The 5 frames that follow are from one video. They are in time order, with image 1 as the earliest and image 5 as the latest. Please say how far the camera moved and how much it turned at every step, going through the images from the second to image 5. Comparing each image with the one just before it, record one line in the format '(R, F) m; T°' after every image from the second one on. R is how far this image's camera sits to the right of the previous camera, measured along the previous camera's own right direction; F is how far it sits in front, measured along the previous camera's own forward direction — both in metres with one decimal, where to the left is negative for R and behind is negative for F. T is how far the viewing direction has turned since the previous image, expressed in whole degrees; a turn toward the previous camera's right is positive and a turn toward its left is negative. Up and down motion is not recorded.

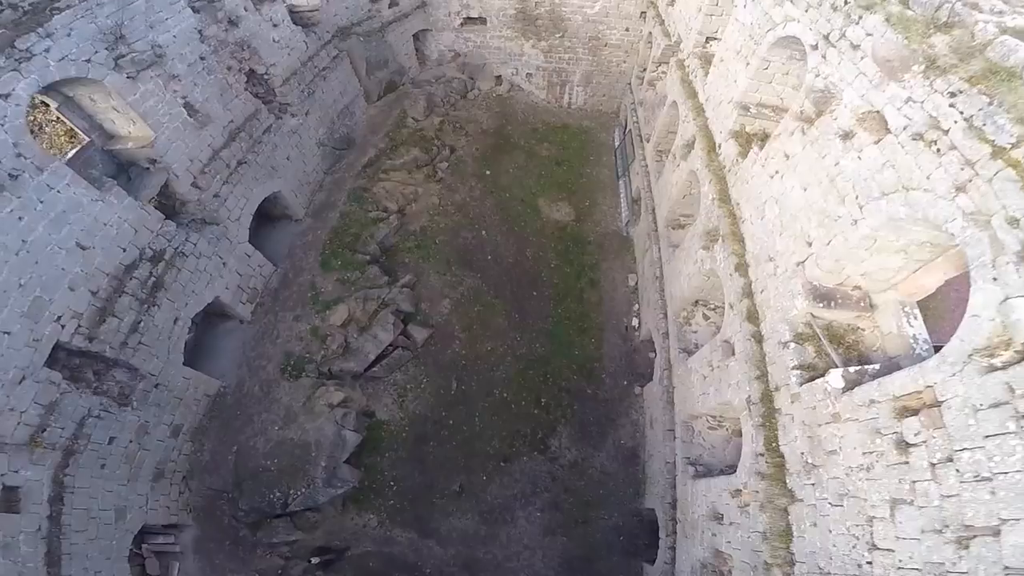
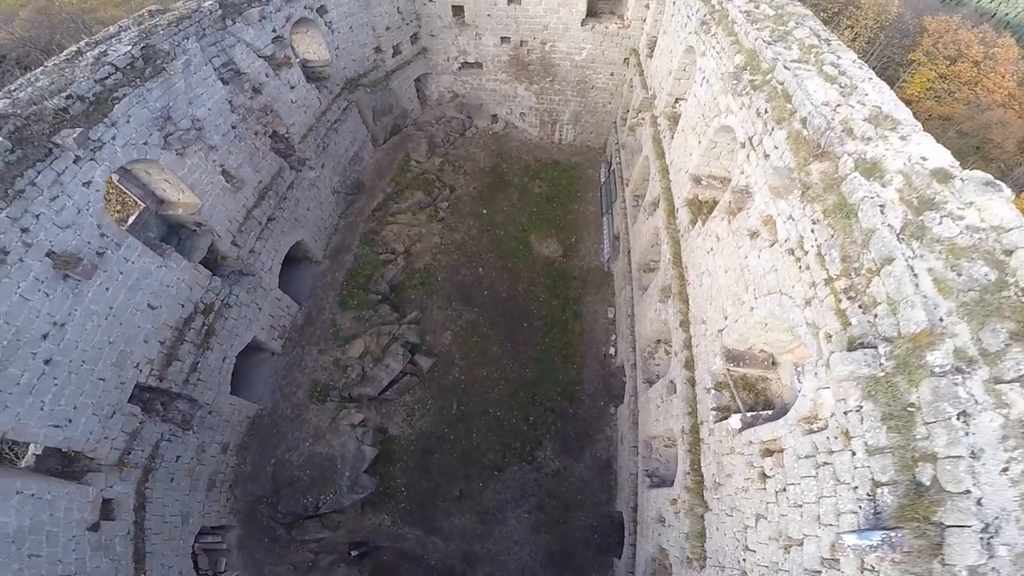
(+0.2, -1.6) m; 0°
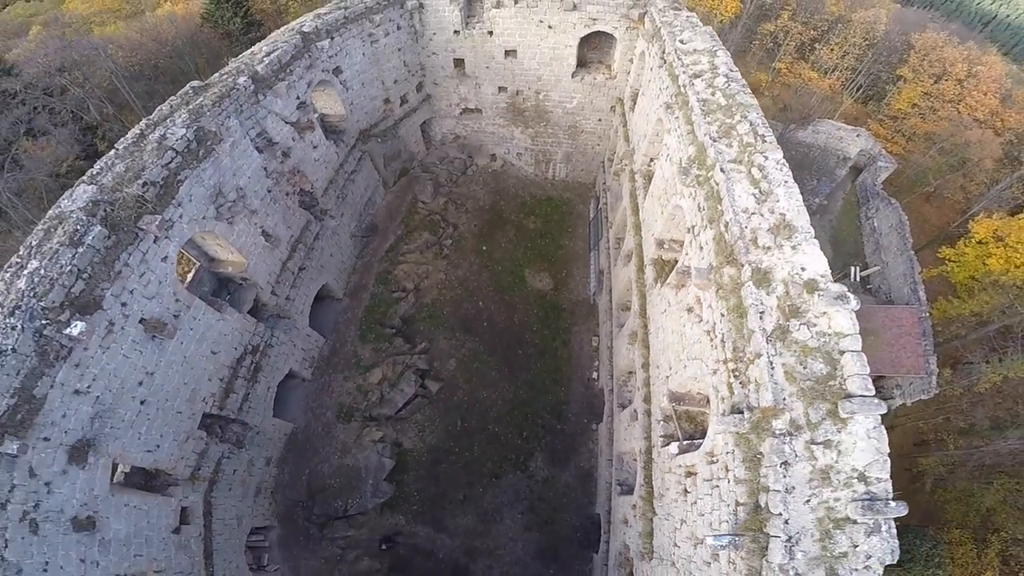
(+0.2, -1.9) m; 0°
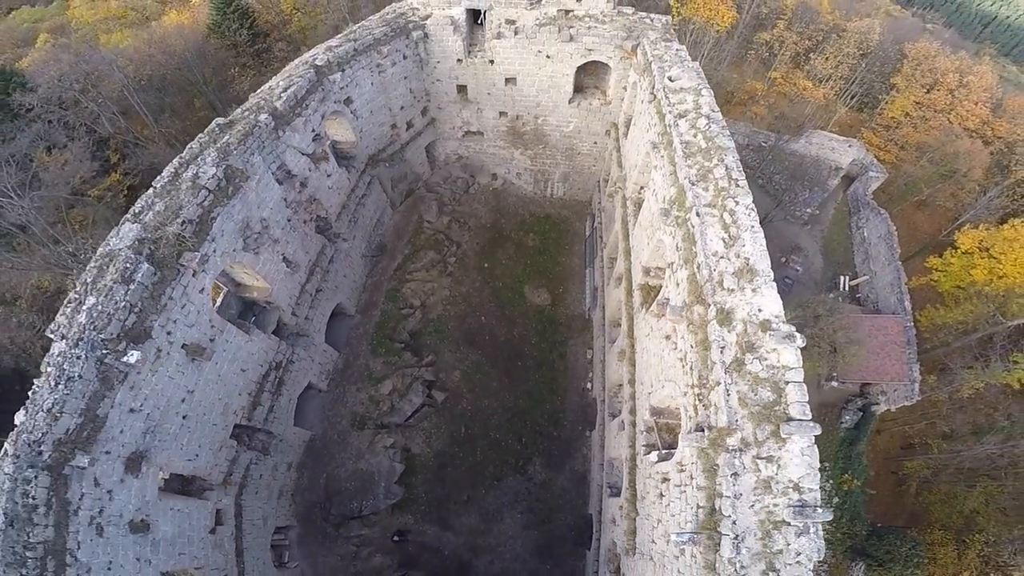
(+0.1, -1.1) m; 0°
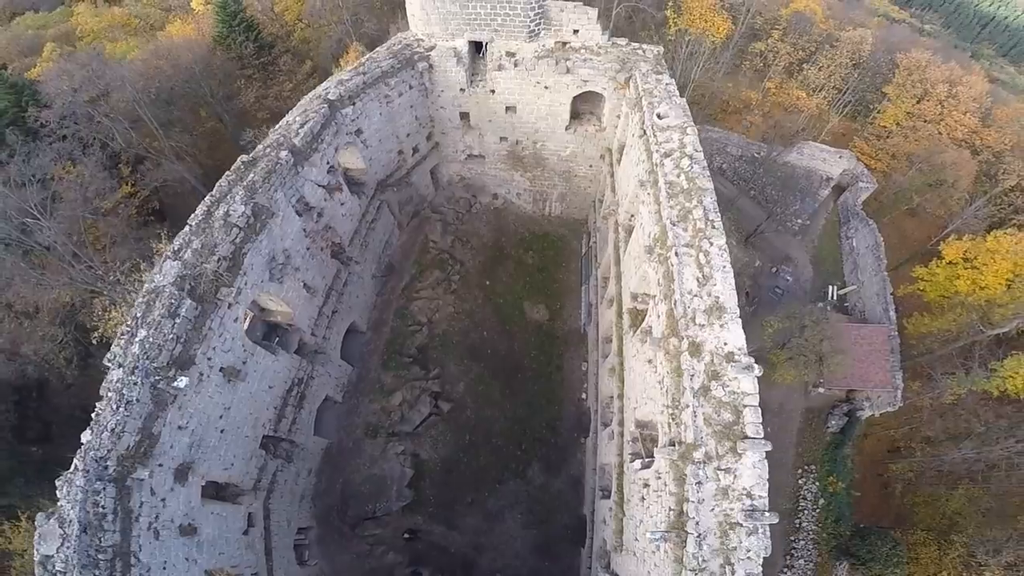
(0.0, -1.2) m; 0°
